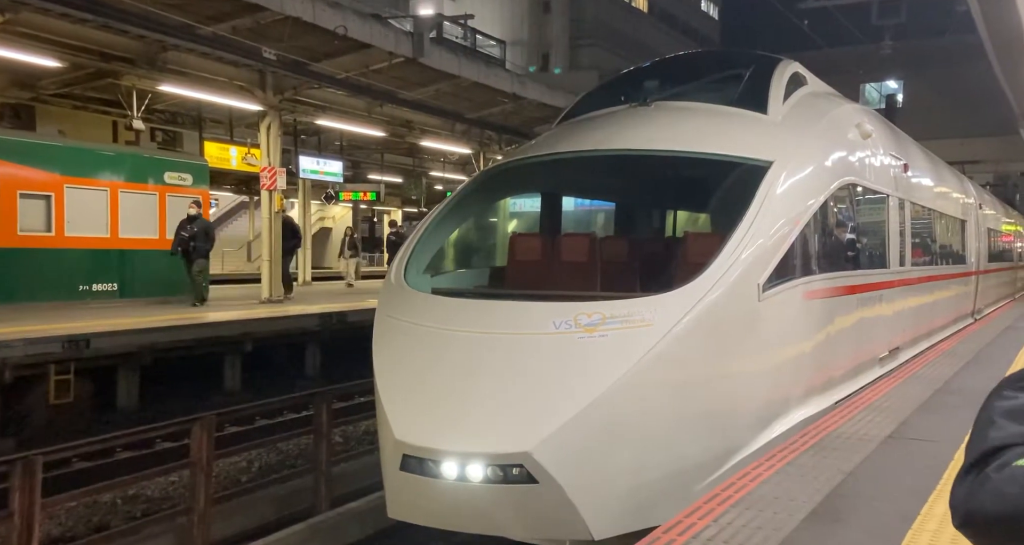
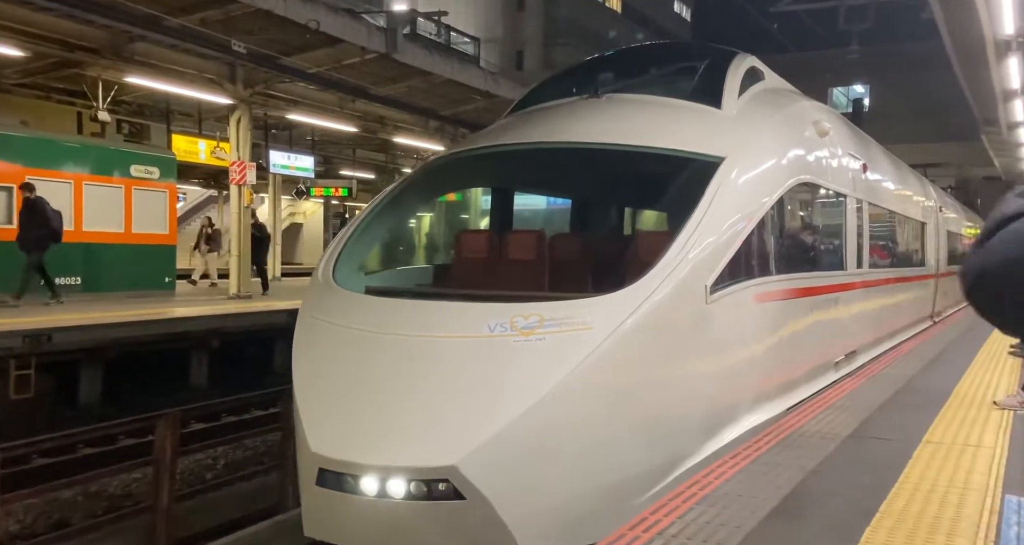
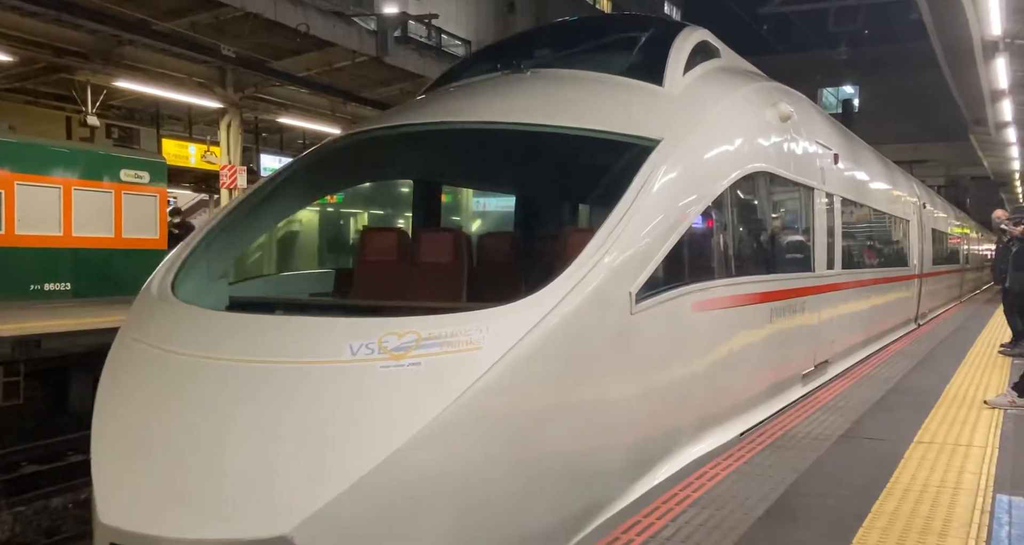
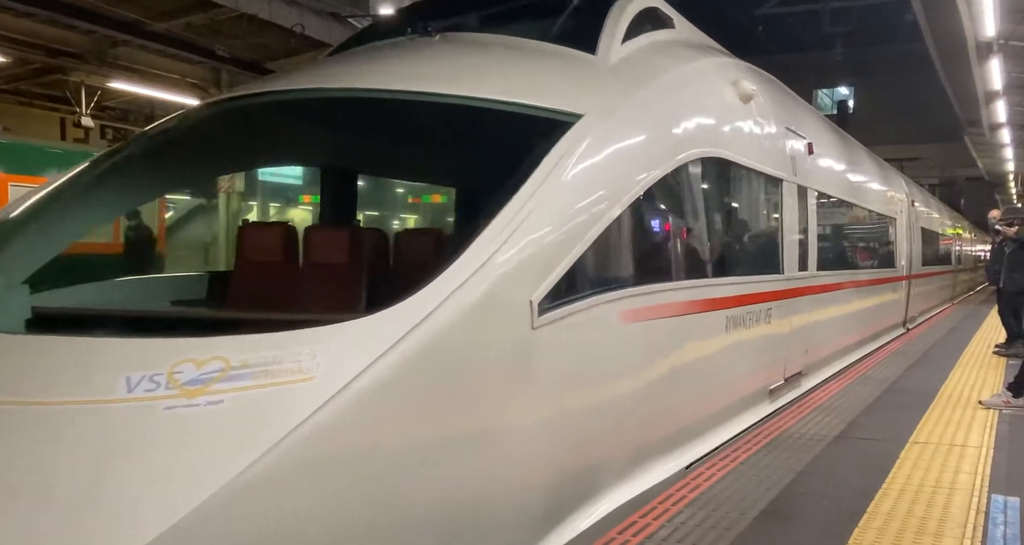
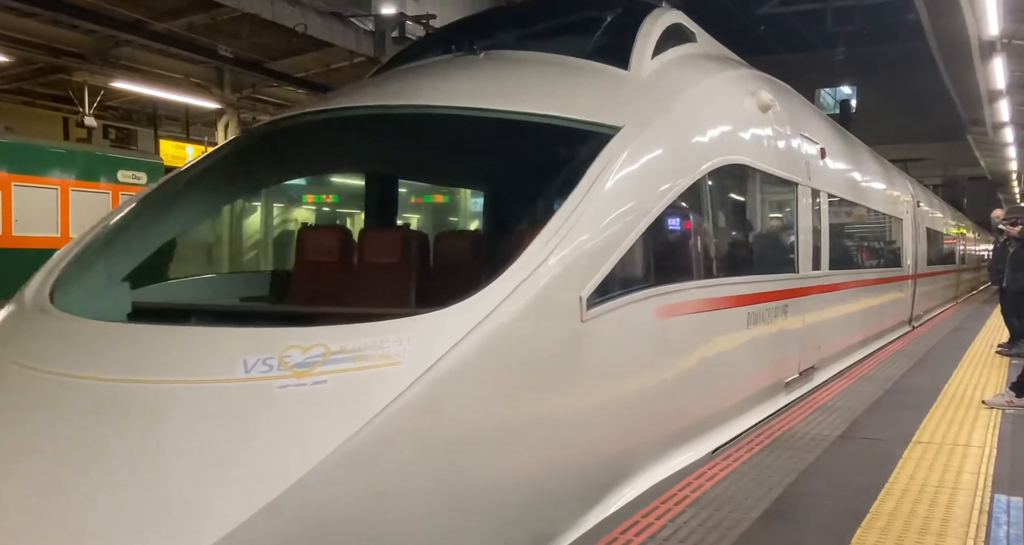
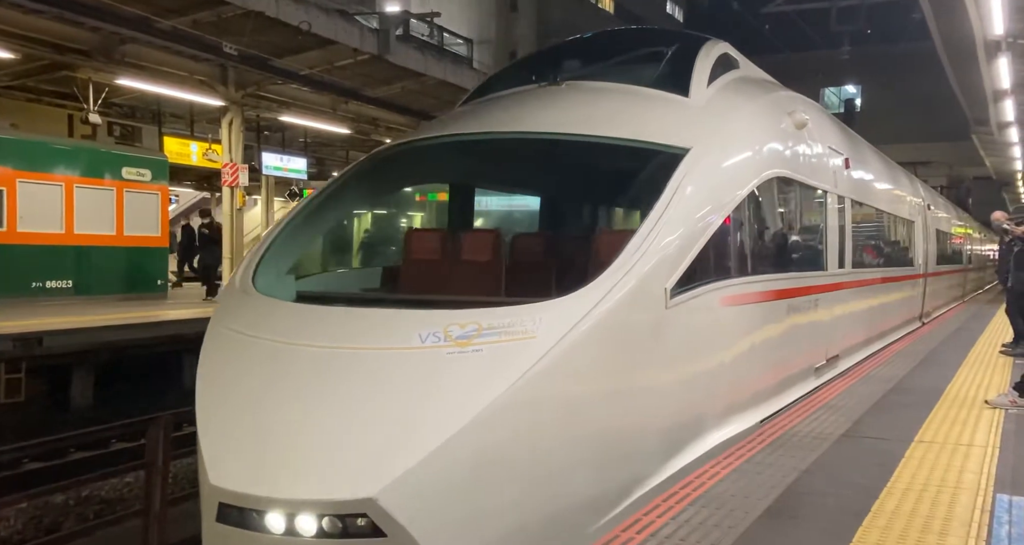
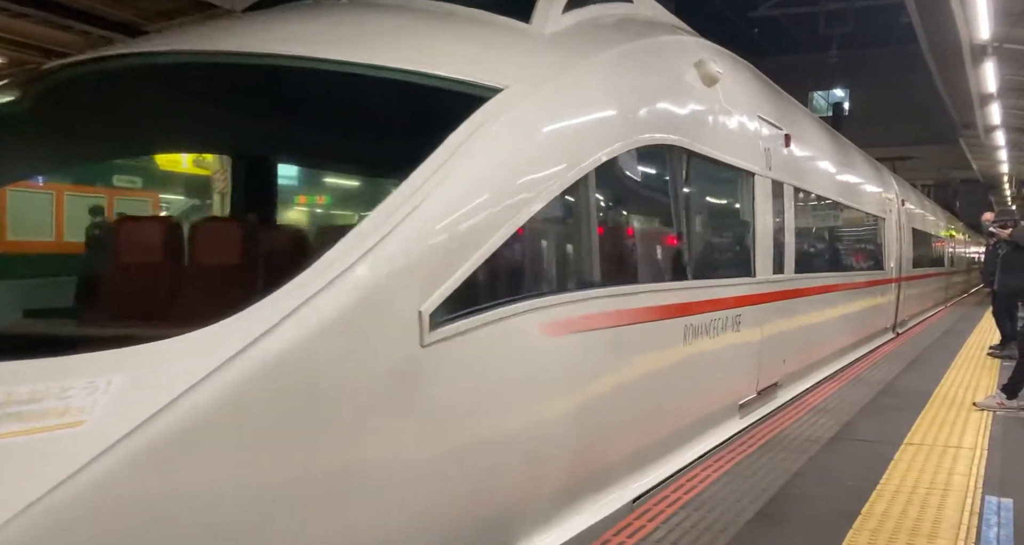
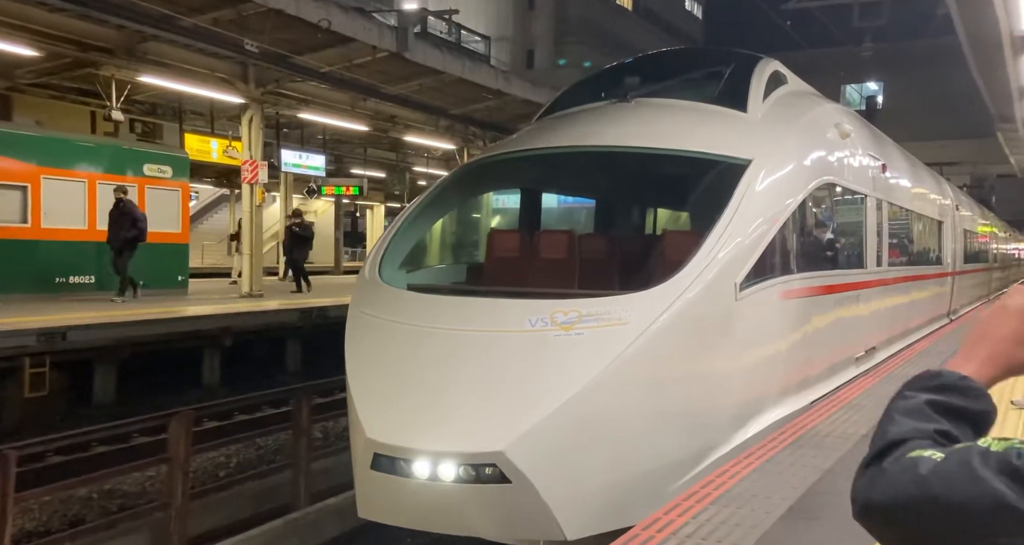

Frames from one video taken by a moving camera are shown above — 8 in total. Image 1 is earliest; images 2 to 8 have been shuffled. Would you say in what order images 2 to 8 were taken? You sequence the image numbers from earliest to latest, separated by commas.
8, 2, 6, 3, 5, 4, 7
